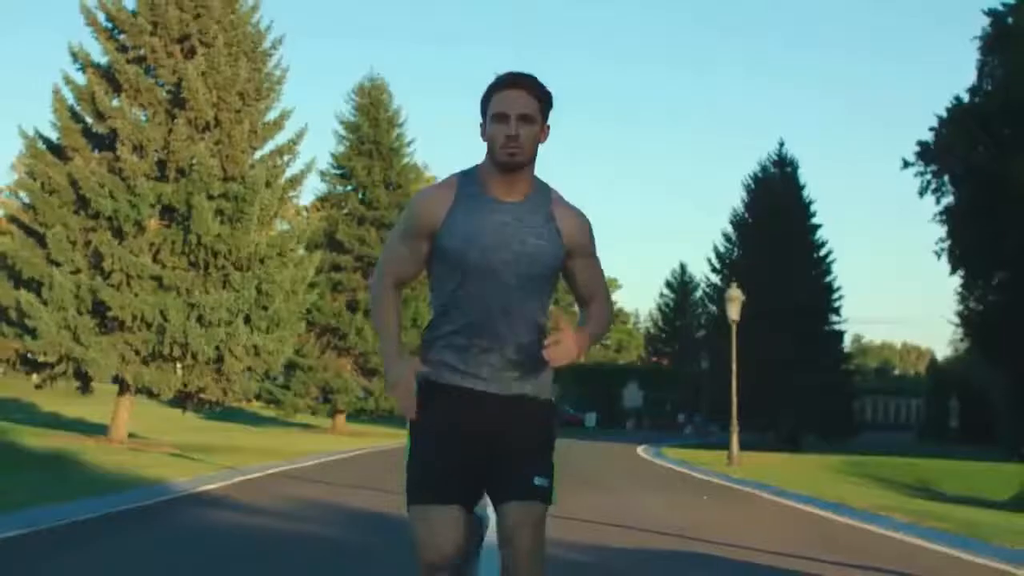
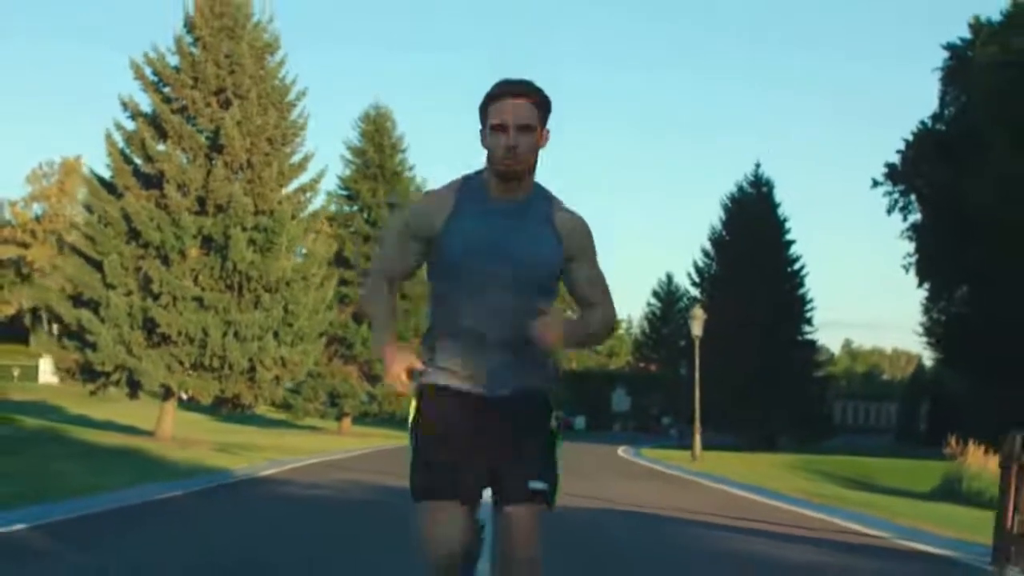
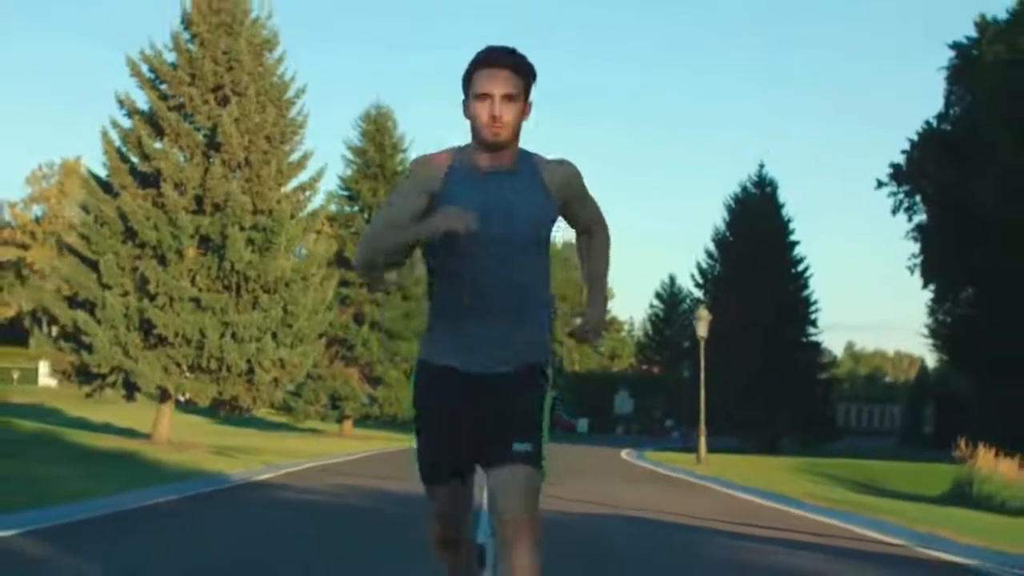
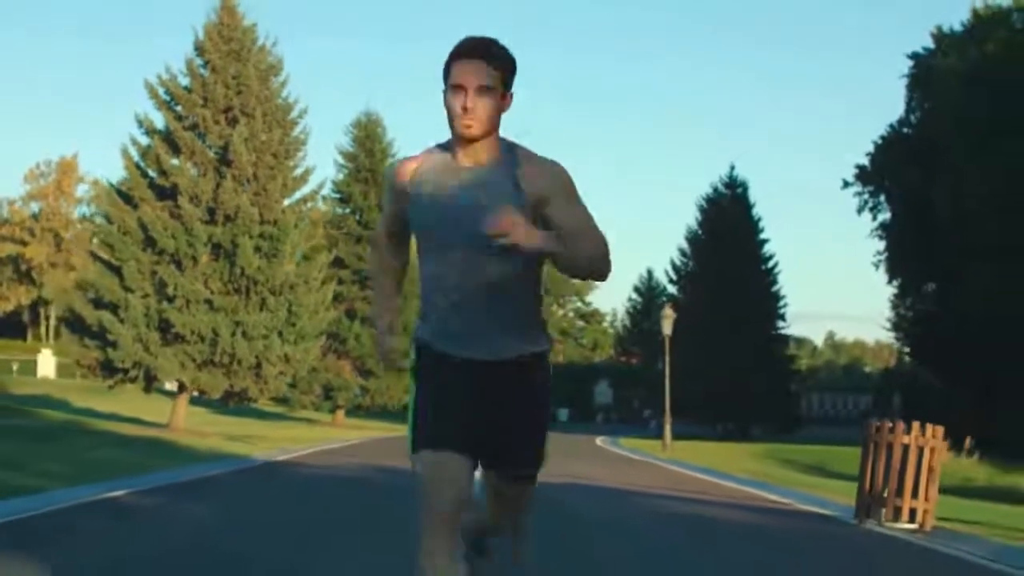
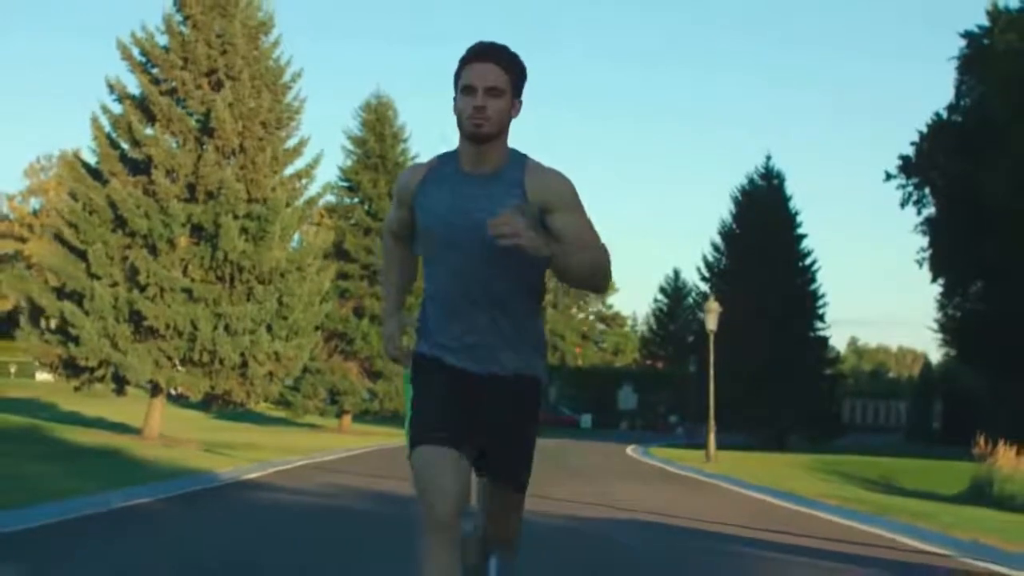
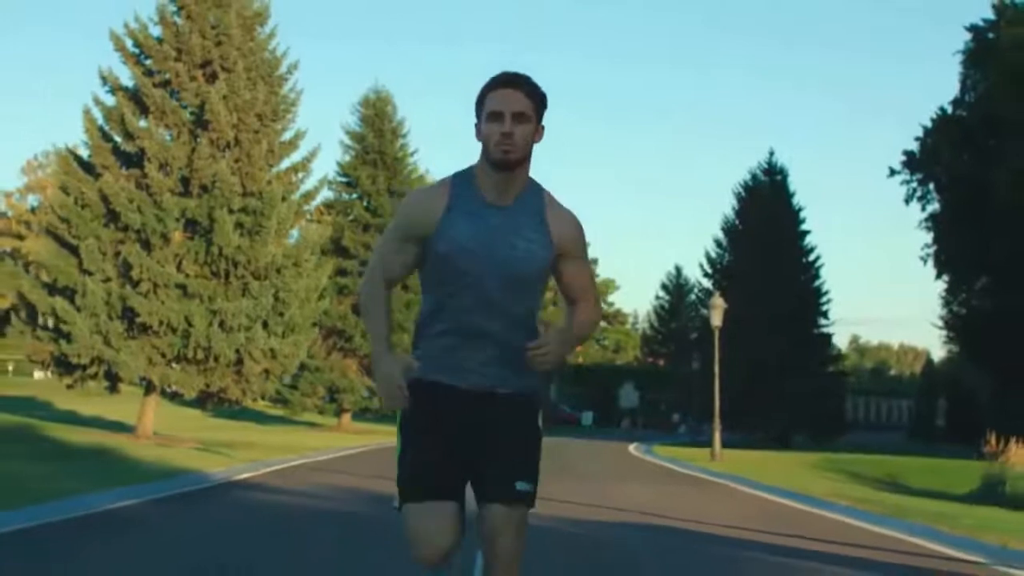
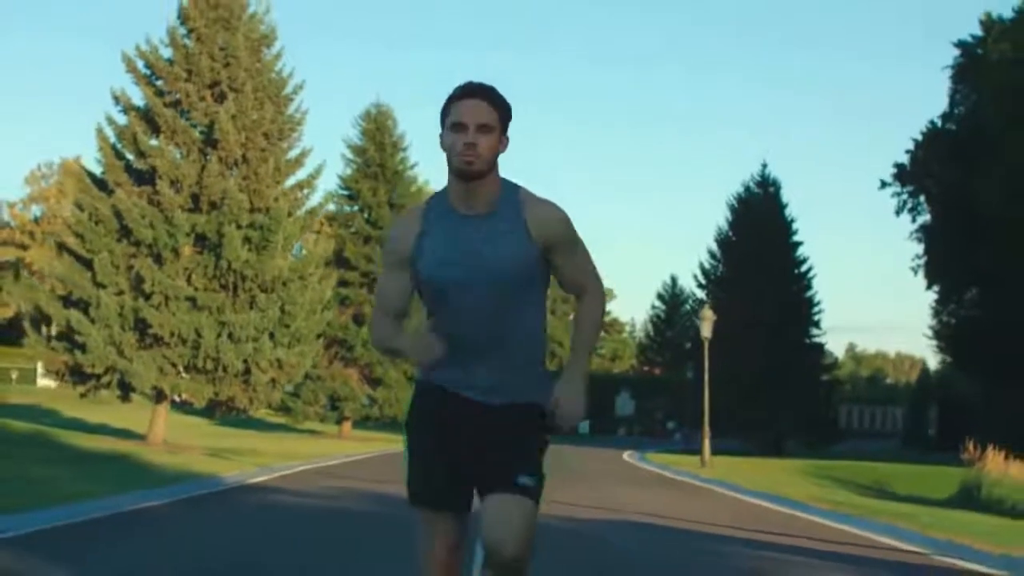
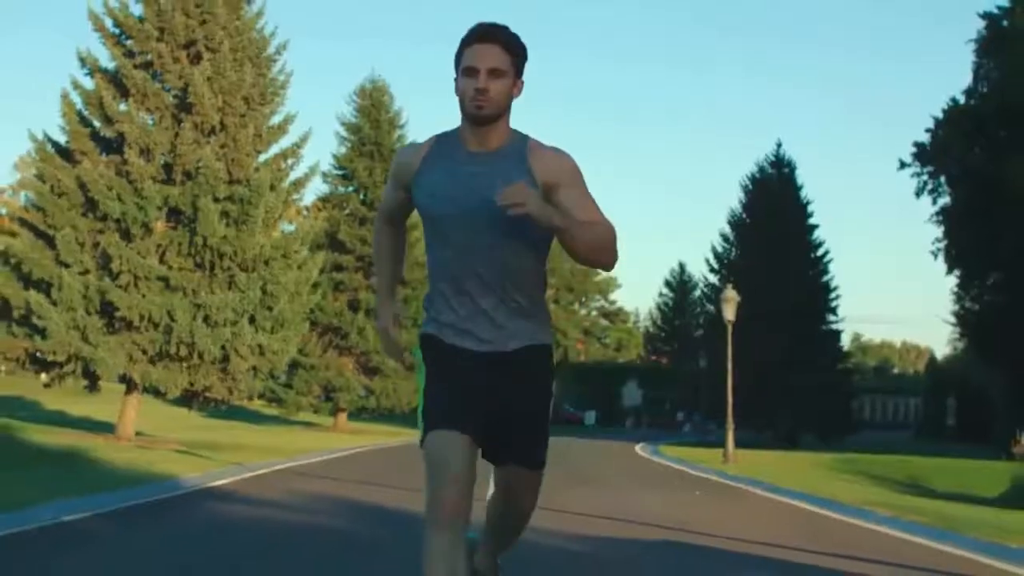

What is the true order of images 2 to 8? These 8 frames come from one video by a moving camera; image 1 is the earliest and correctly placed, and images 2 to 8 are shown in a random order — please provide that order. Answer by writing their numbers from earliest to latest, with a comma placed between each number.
8, 6, 5, 7, 3, 2, 4
